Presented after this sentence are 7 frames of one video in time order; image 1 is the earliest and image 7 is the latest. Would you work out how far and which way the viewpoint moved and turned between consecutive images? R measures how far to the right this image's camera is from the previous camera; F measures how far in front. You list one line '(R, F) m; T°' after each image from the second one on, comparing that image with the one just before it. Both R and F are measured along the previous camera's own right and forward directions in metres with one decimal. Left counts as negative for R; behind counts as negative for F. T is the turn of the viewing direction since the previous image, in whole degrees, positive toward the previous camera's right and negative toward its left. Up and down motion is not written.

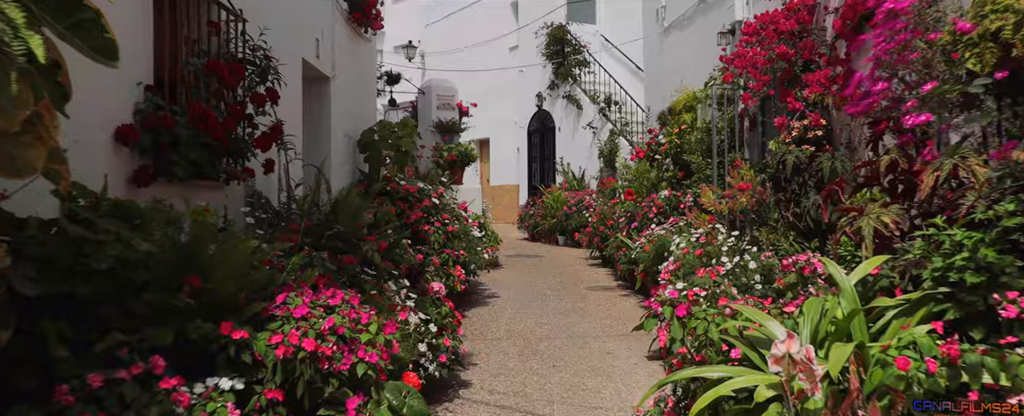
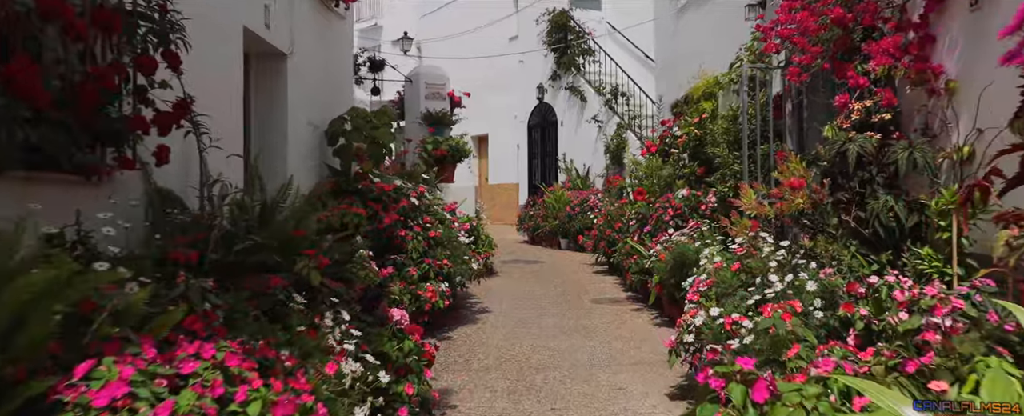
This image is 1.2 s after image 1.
(+0.1, +1.0) m; 0°
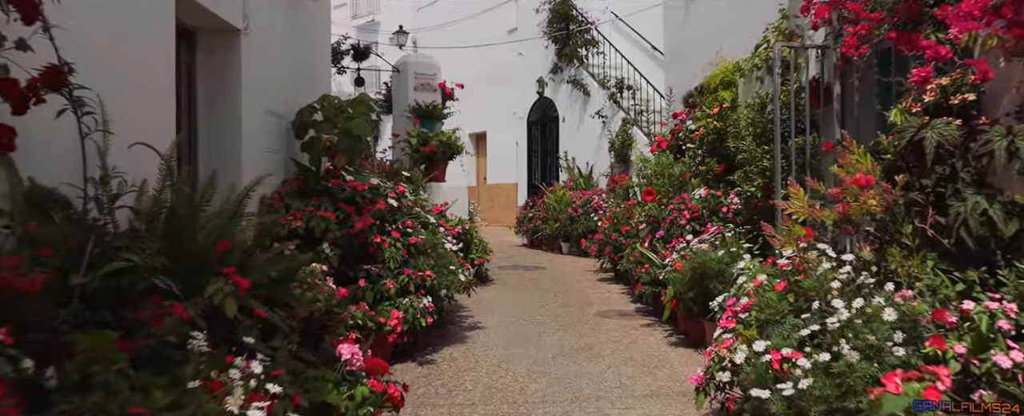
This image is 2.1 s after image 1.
(+0.1, +0.8) m; 0°
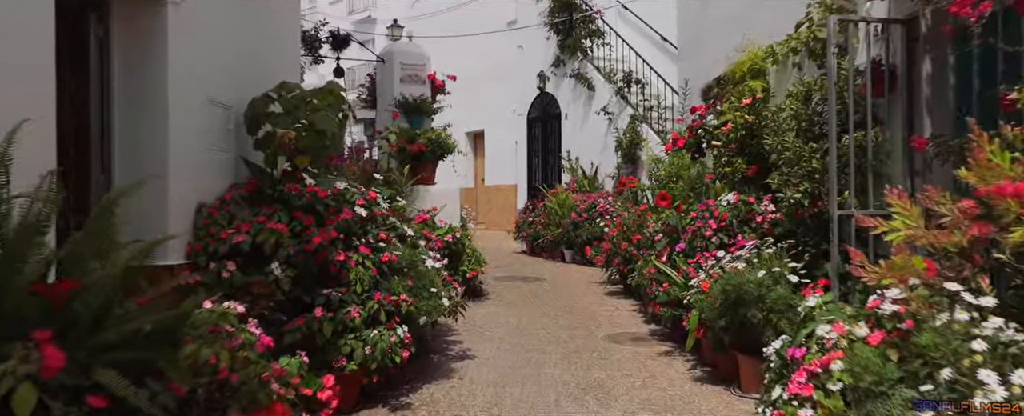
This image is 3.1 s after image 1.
(0.0, +0.9) m; 0°
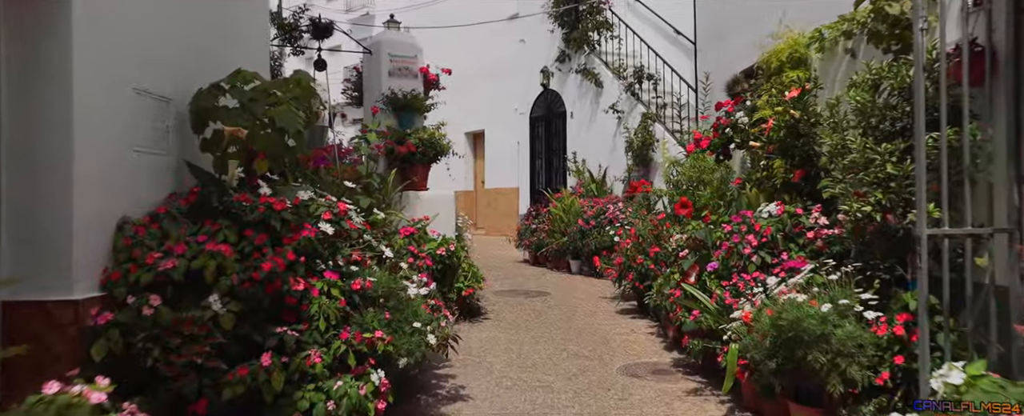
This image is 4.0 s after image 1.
(0.0, +0.8) m; 0°
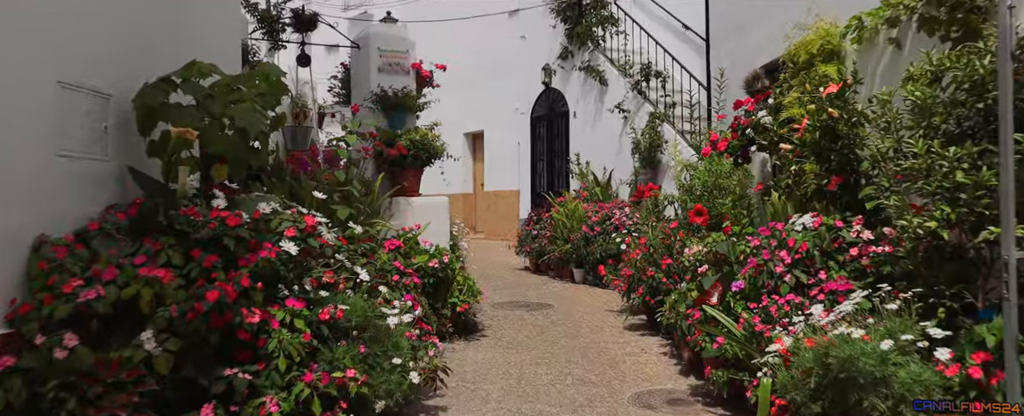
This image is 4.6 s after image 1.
(0.0, +0.5) m; 0°
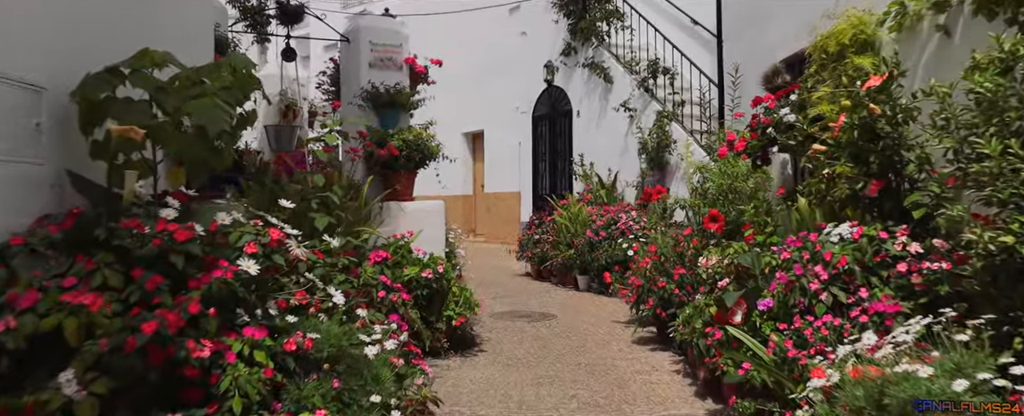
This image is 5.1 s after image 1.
(0.0, +0.4) m; 0°
